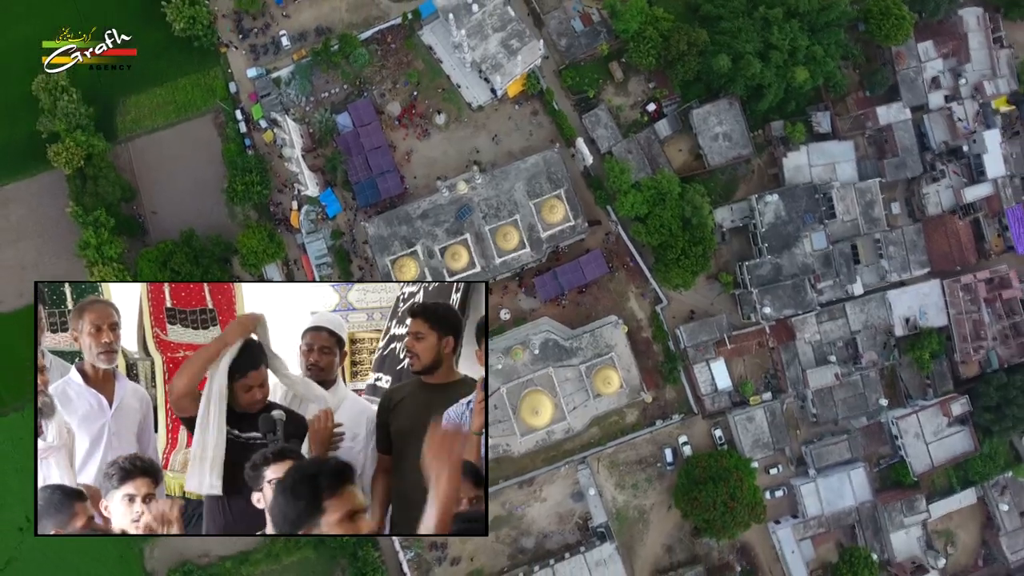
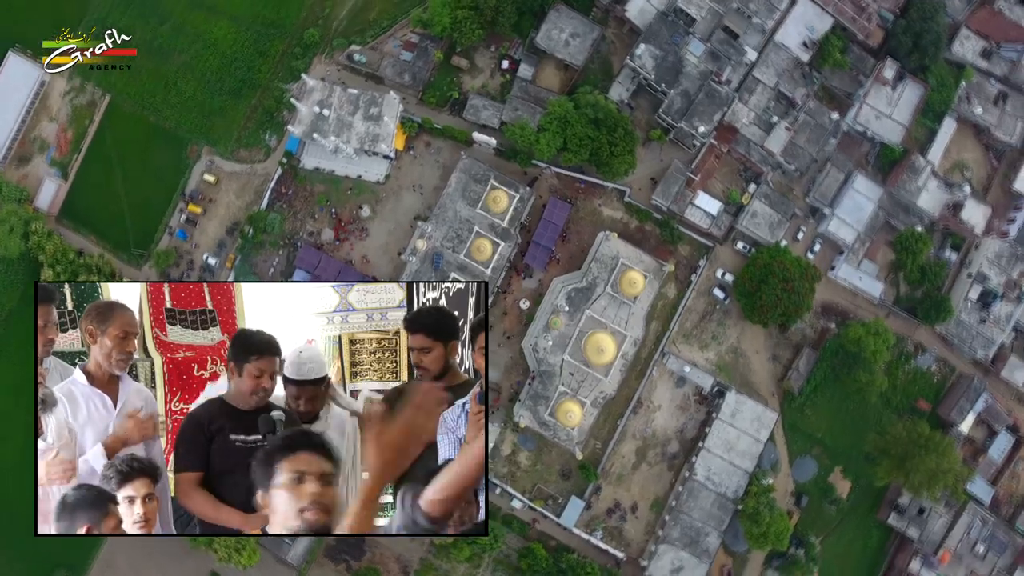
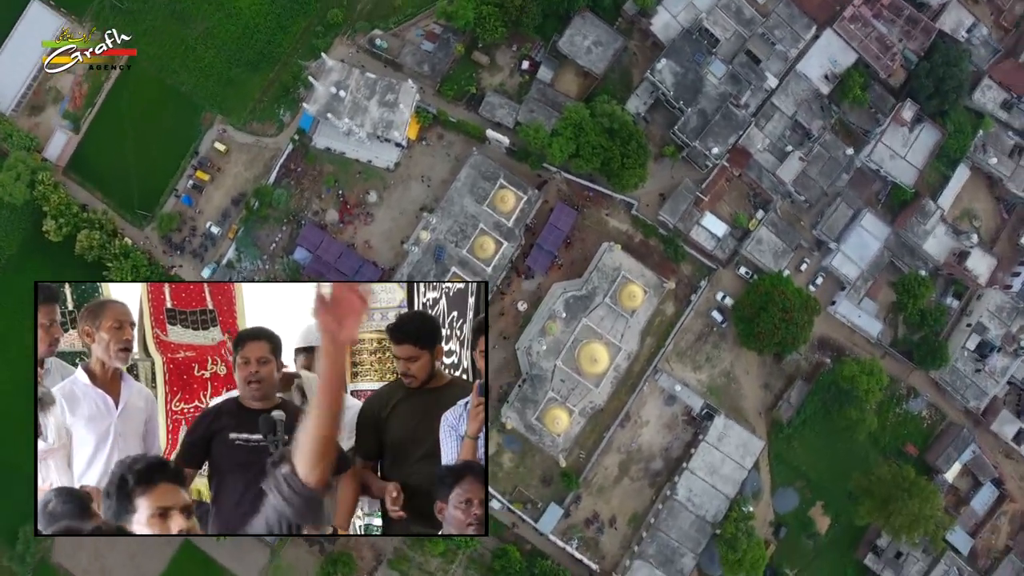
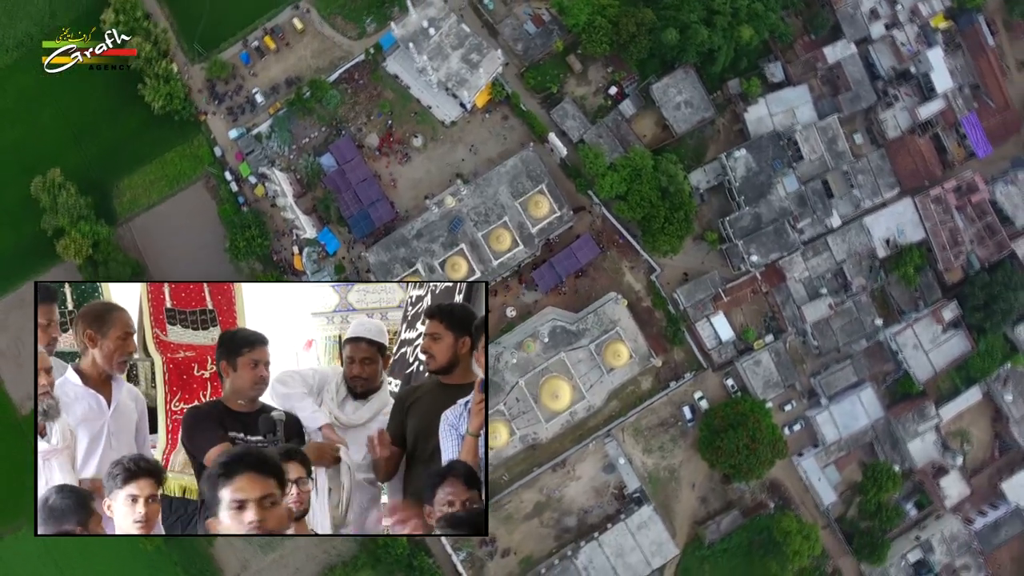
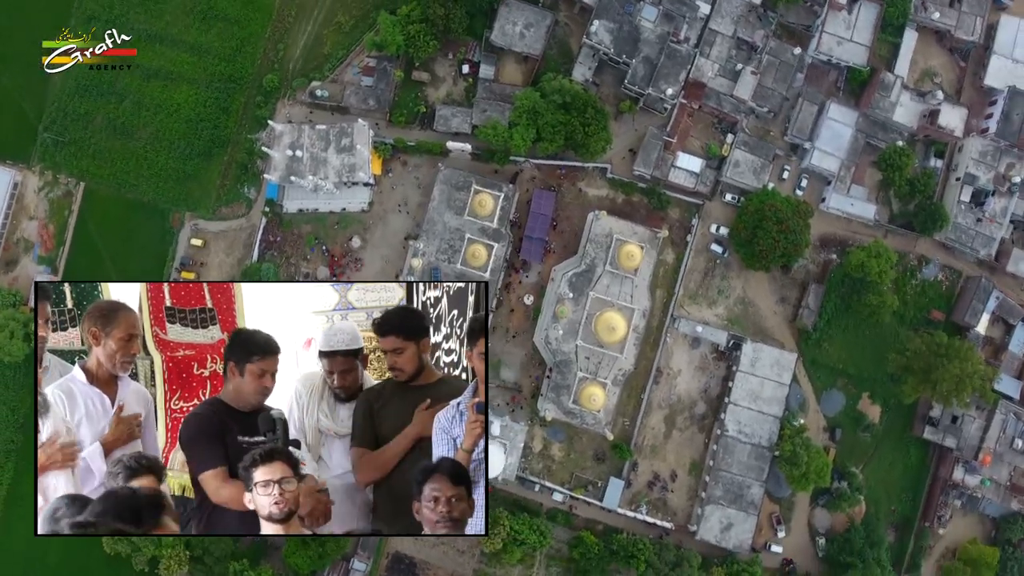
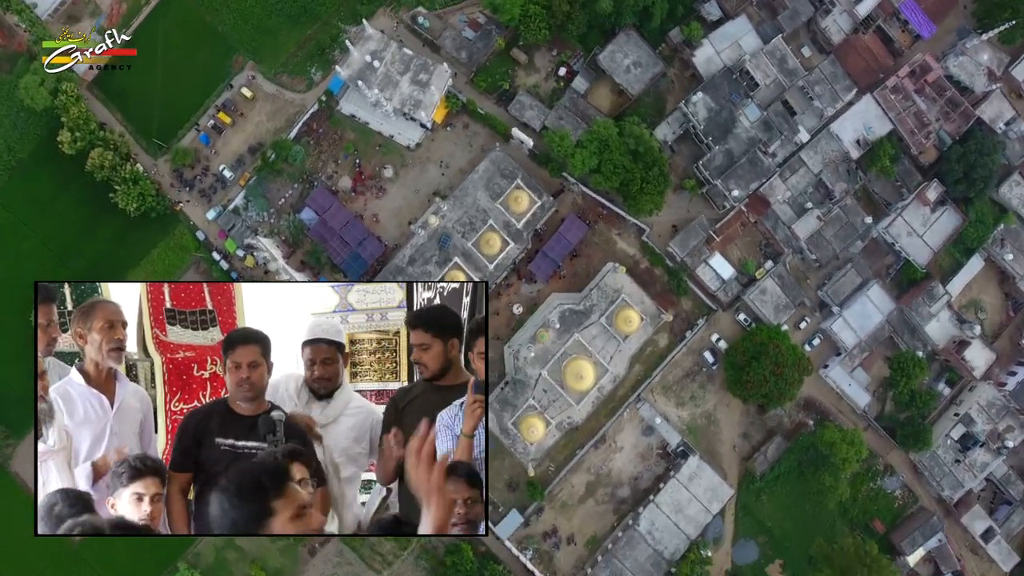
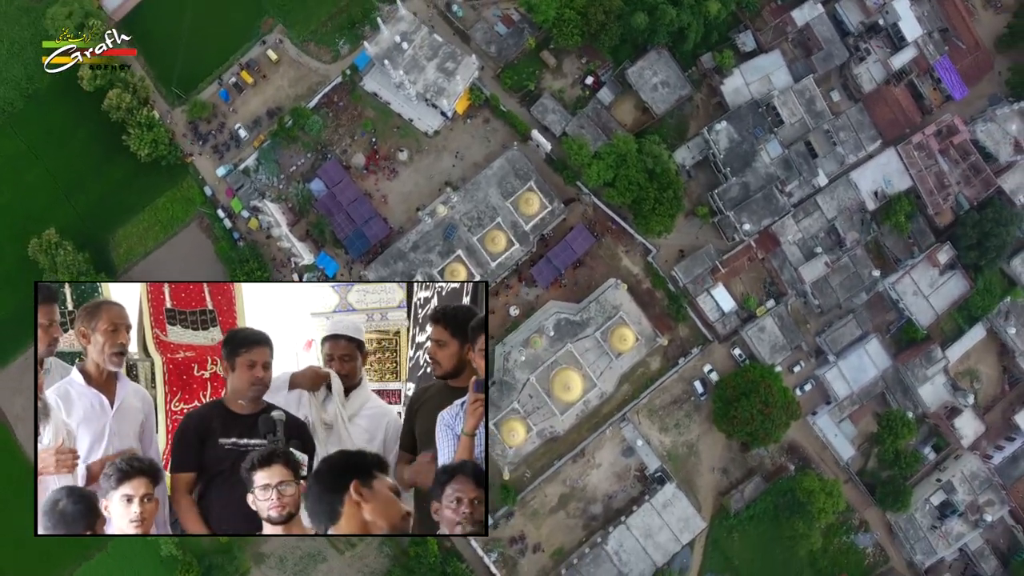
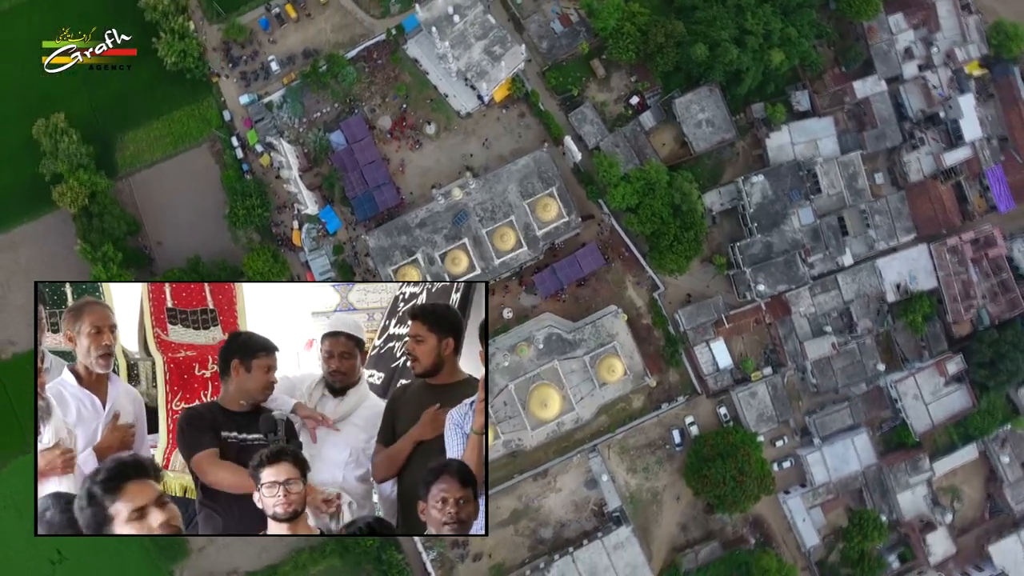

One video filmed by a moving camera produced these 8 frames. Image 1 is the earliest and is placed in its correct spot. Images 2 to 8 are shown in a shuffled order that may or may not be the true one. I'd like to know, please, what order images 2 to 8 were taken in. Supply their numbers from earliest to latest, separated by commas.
8, 4, 7, 6, 3, 2, 5
